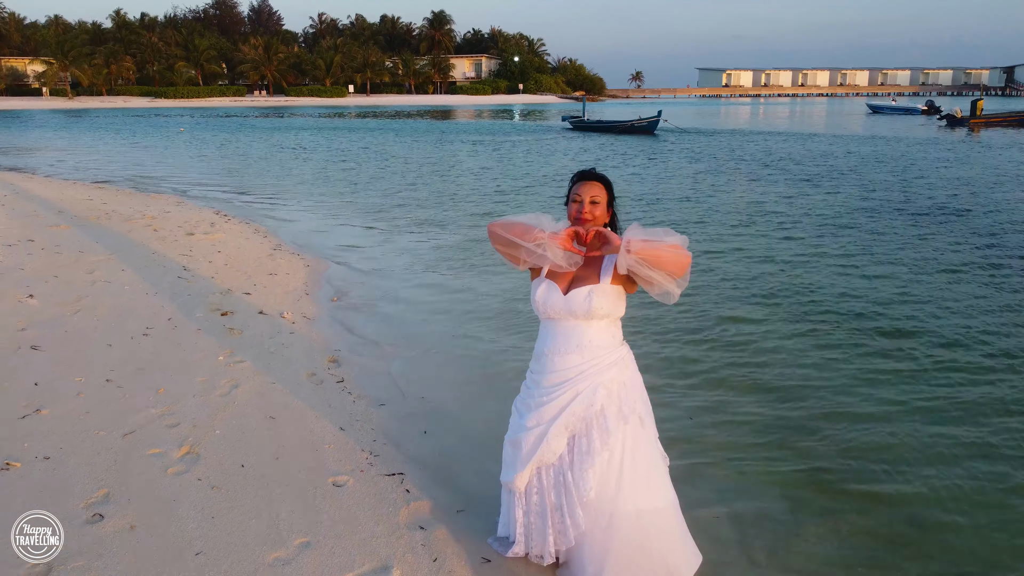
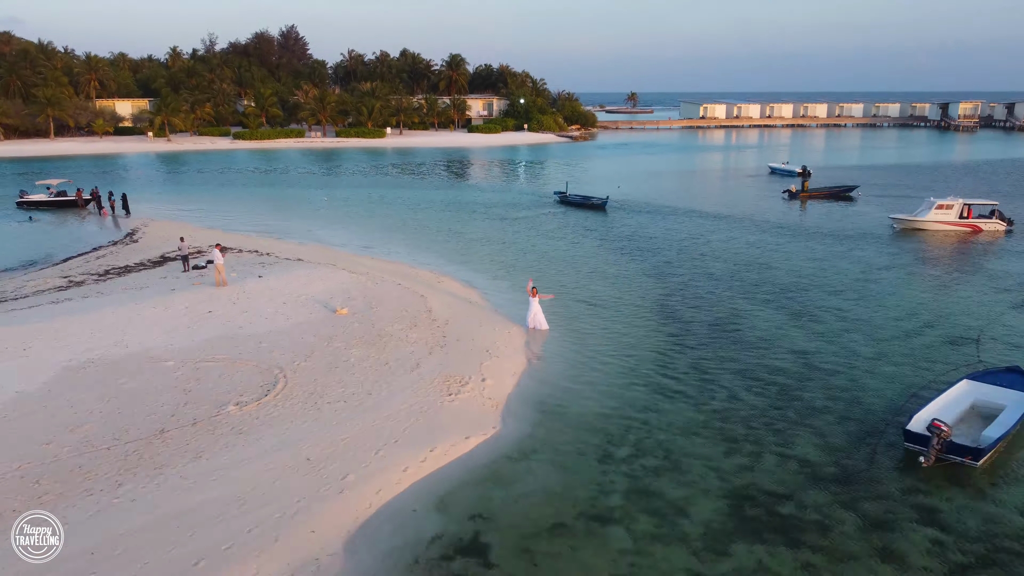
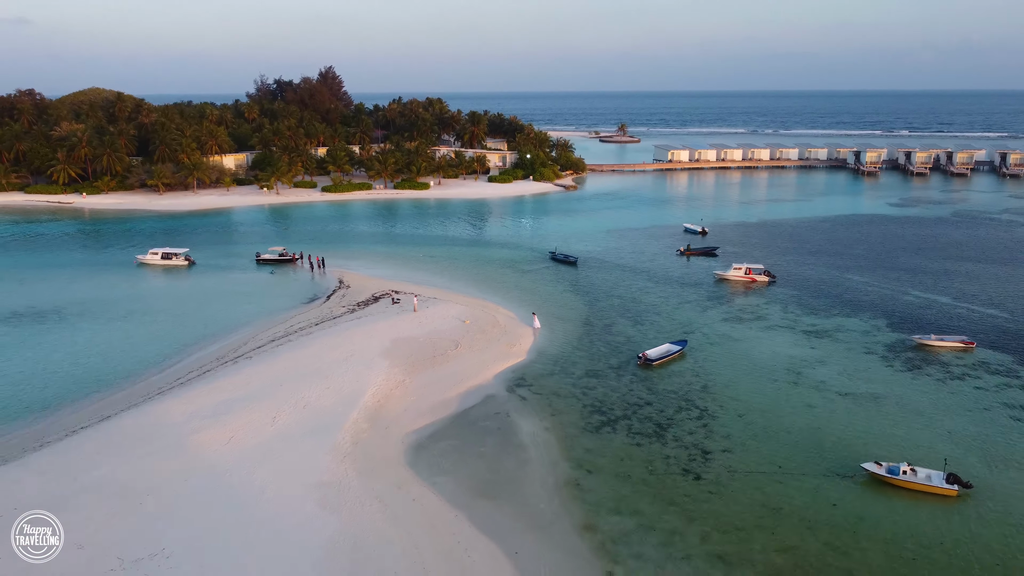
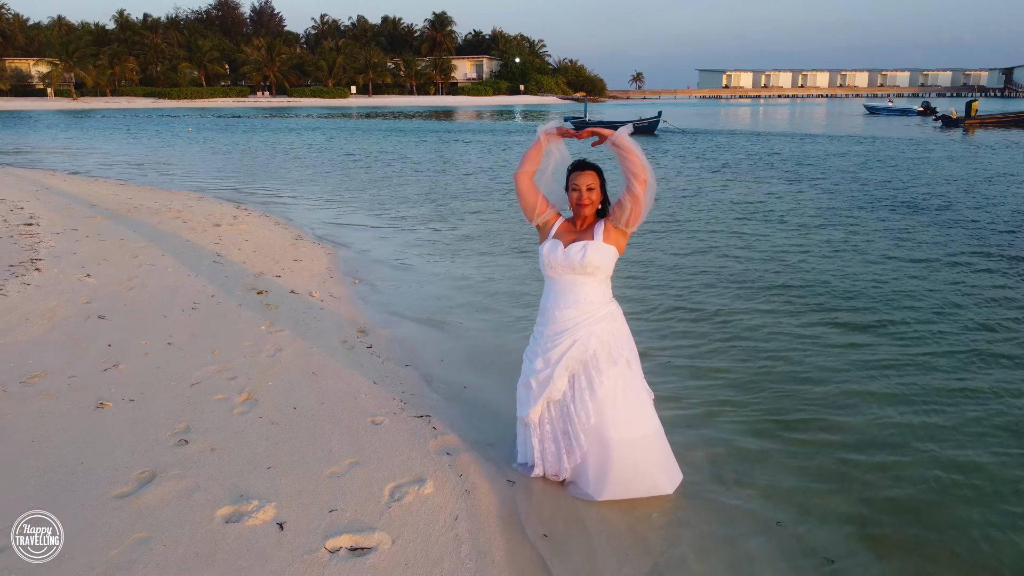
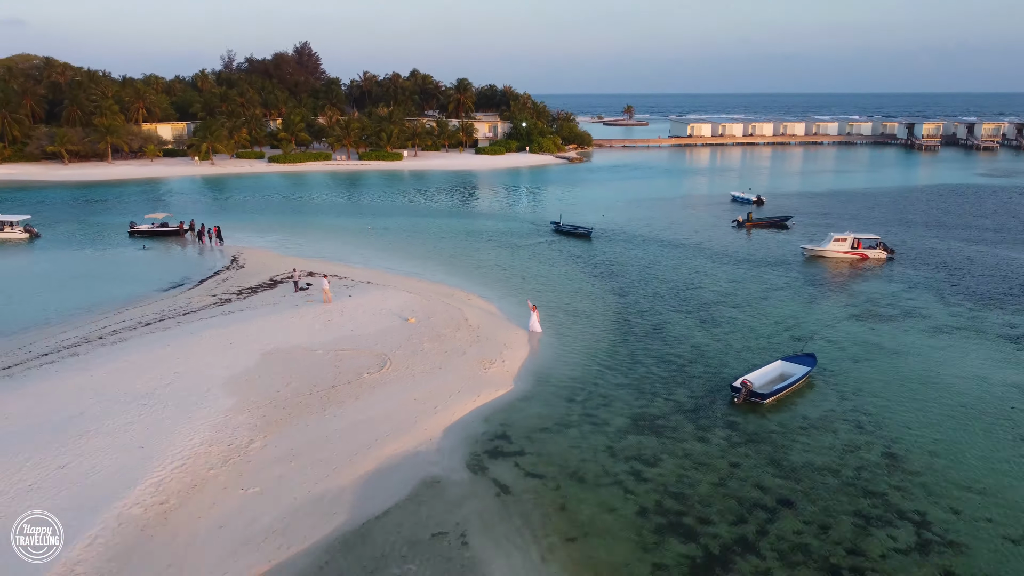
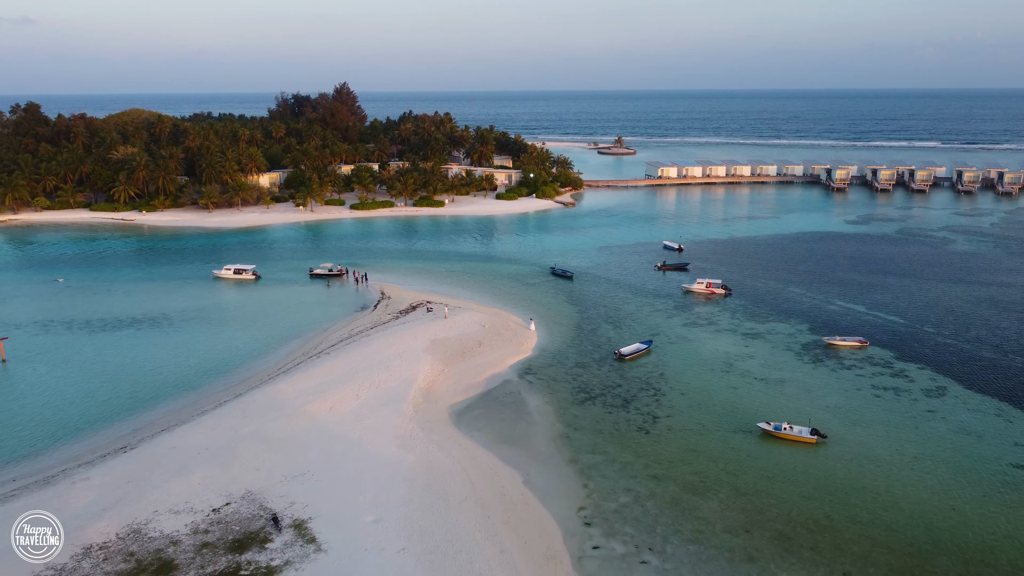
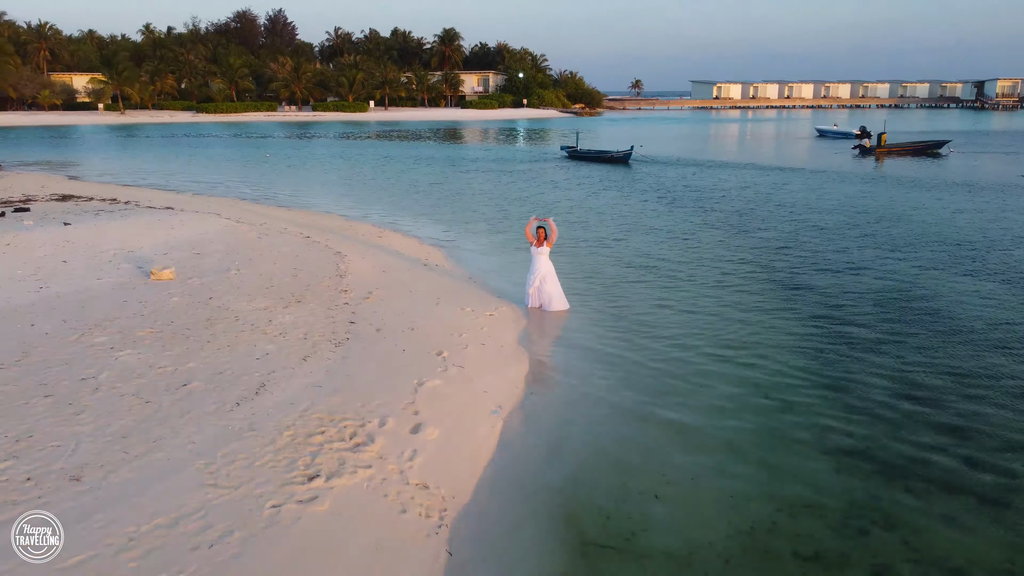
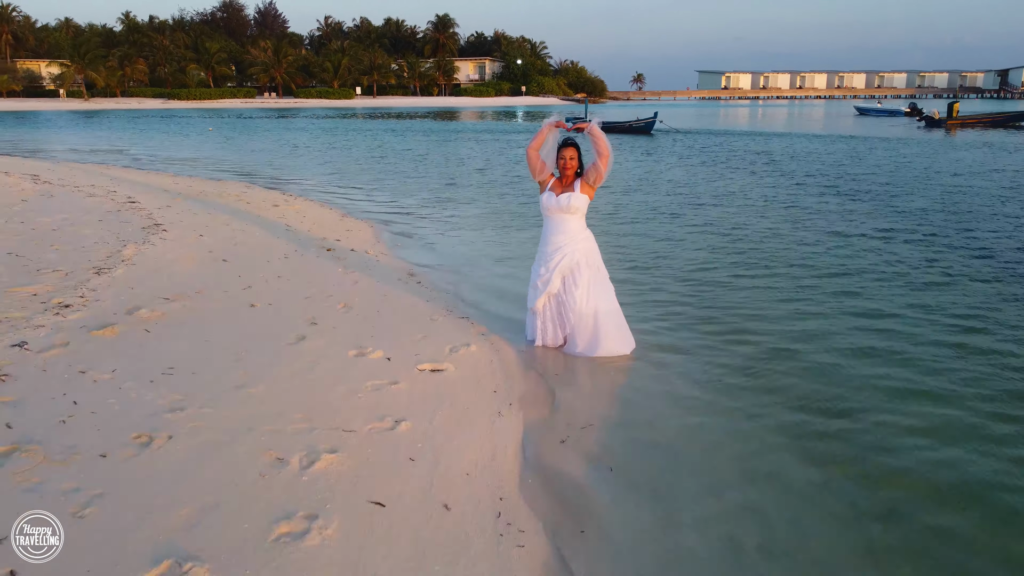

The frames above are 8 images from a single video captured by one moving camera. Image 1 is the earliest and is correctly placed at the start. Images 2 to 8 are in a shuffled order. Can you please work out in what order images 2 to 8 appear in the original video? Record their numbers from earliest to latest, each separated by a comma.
4, 8, 7, 2, 5, 3, 6
